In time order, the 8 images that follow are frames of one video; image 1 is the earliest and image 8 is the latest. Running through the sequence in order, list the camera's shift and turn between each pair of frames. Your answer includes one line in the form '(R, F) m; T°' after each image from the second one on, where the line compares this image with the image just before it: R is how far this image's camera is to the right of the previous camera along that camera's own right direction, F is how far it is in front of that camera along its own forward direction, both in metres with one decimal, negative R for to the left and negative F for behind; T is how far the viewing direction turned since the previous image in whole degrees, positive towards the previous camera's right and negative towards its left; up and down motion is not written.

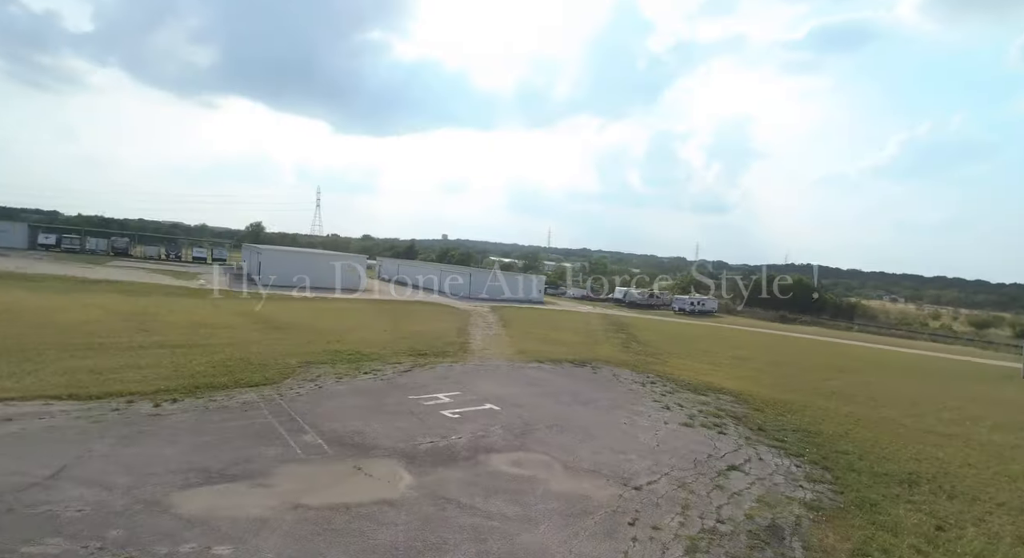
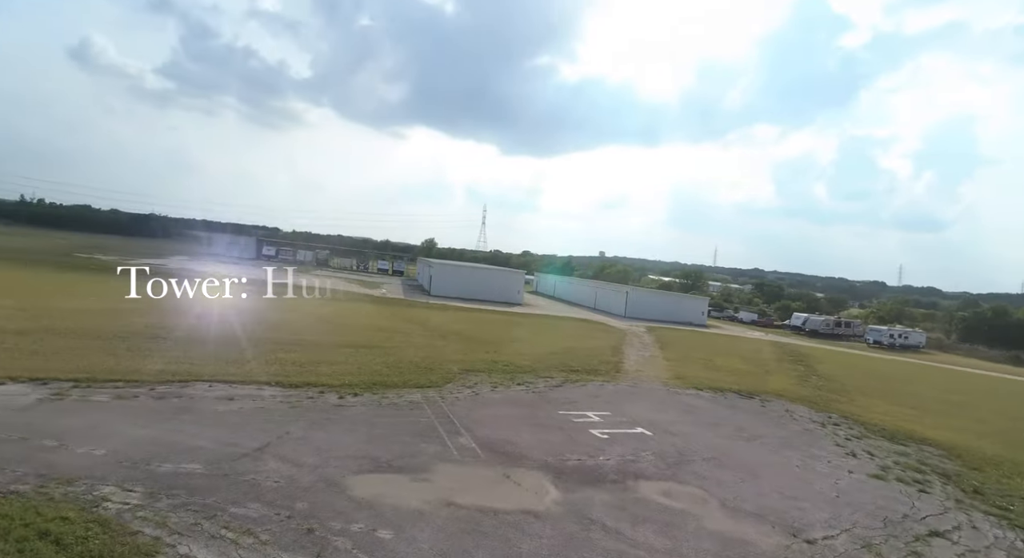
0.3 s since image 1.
(0.0, 0.0) m; -17°
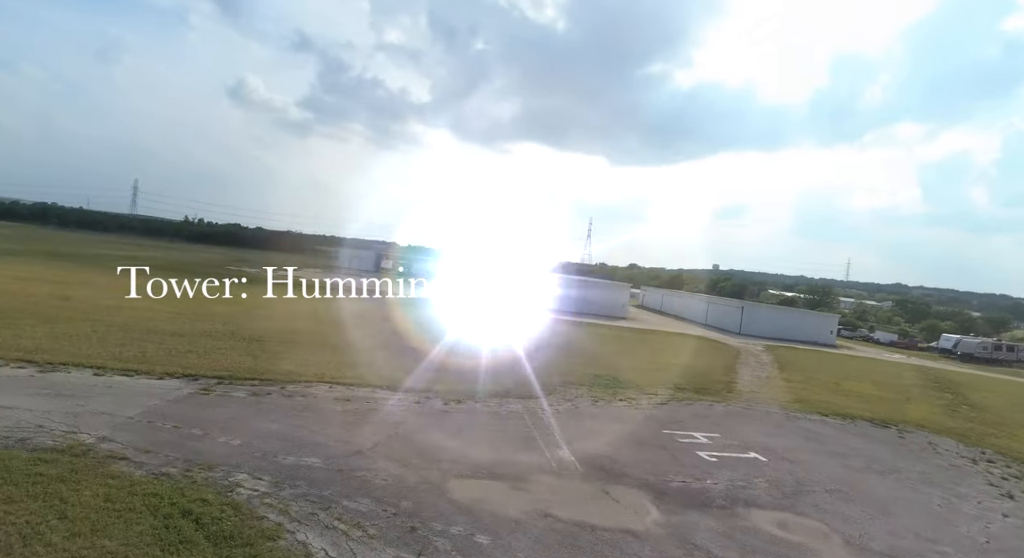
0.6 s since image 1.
(+0.1, 0.0) m; -11°
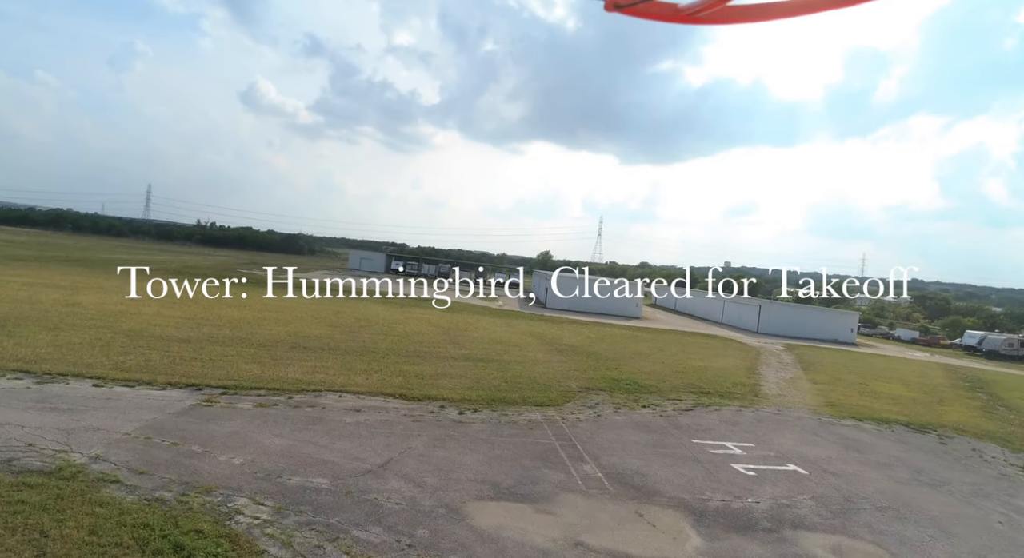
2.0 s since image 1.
(-0.1, +0.6) m; -1°
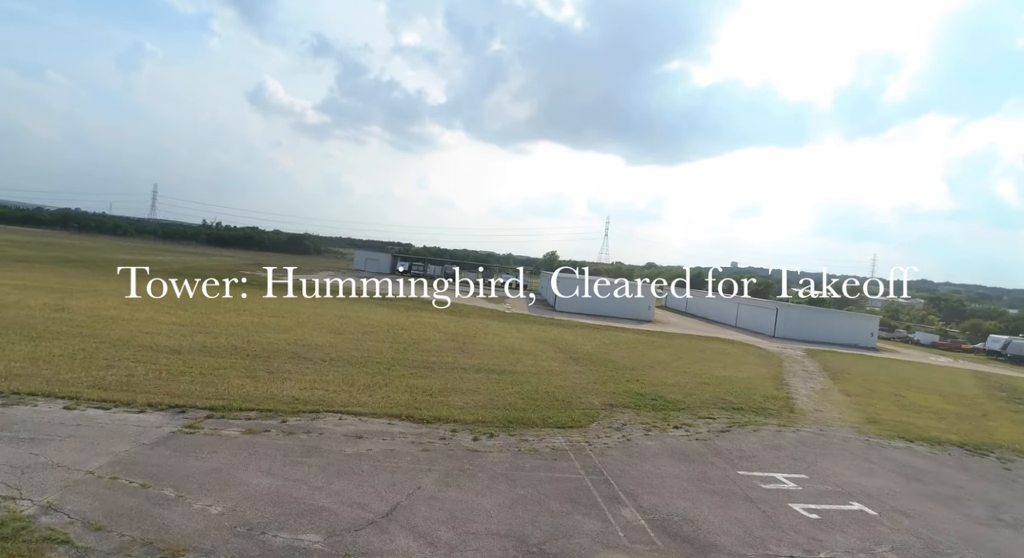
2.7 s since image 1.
(-0.2, +1.0) m; -1°
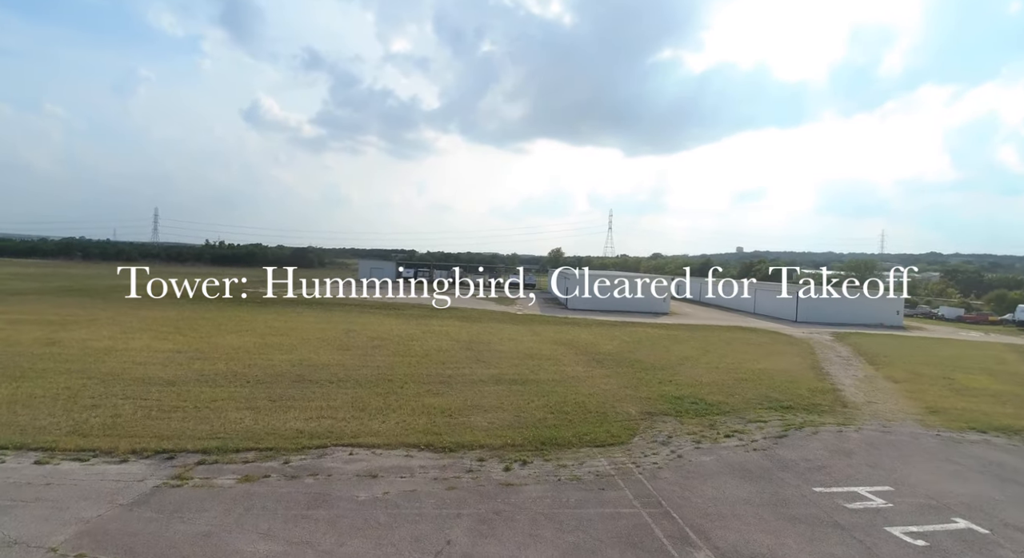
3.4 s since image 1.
(-0.3, +1.1) m; -1°
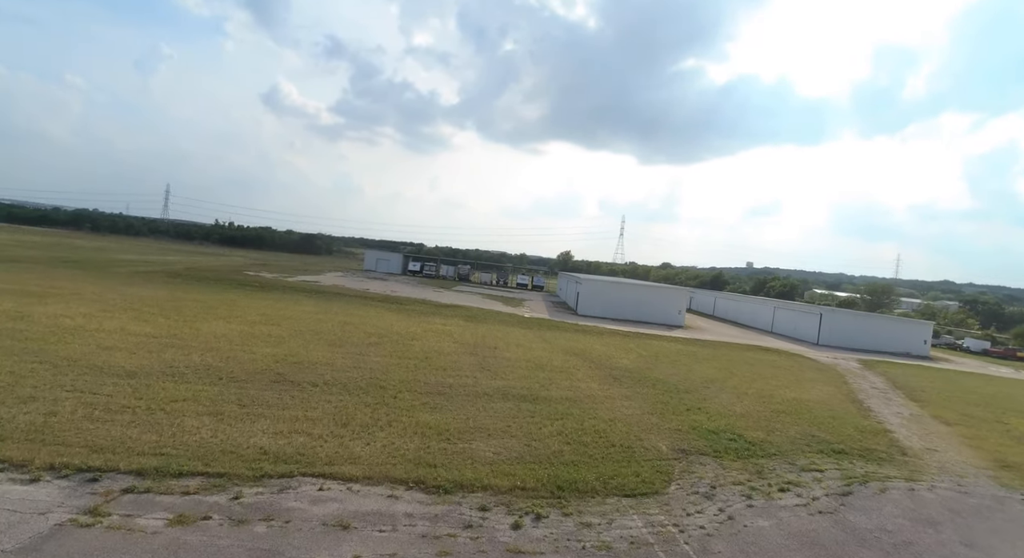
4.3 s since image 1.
(-0.2, +1.5) m; -1°
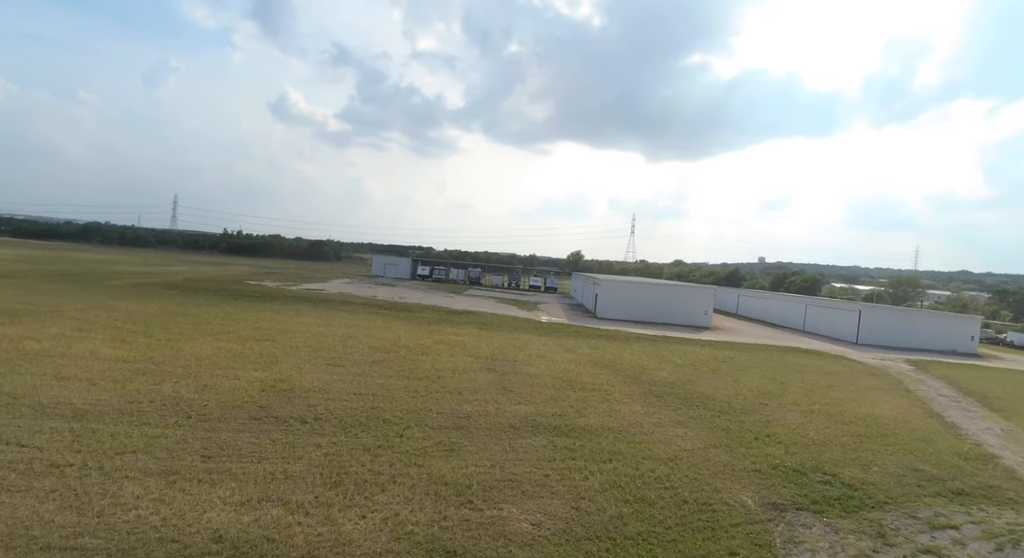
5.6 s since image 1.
(-0.3, +1.9) m; -1°
